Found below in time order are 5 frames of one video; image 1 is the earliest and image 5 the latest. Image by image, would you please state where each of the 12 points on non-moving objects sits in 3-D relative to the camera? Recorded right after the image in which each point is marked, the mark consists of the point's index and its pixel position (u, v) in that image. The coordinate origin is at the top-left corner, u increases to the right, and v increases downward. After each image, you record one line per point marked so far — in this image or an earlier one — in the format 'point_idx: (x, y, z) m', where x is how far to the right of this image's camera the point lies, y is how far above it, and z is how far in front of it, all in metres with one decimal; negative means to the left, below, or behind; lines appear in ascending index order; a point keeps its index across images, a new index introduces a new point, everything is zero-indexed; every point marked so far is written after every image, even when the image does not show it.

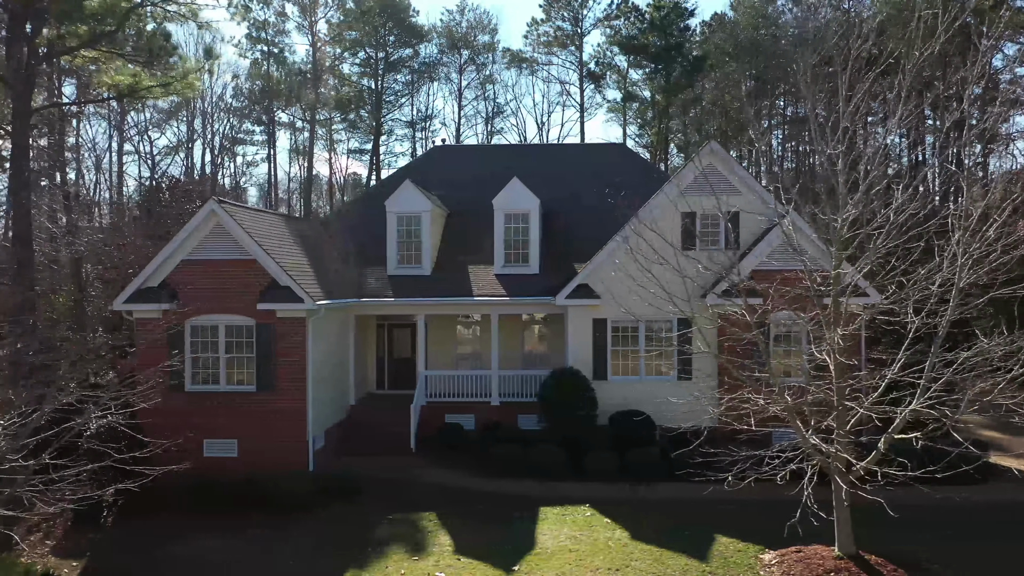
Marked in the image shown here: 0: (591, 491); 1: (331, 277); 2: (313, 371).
0: (+0.9, -2.4, +13.6) m
1: (-2.9, +0.2, +18.2) m
2: (-2.7, -1.2, +16.0) m
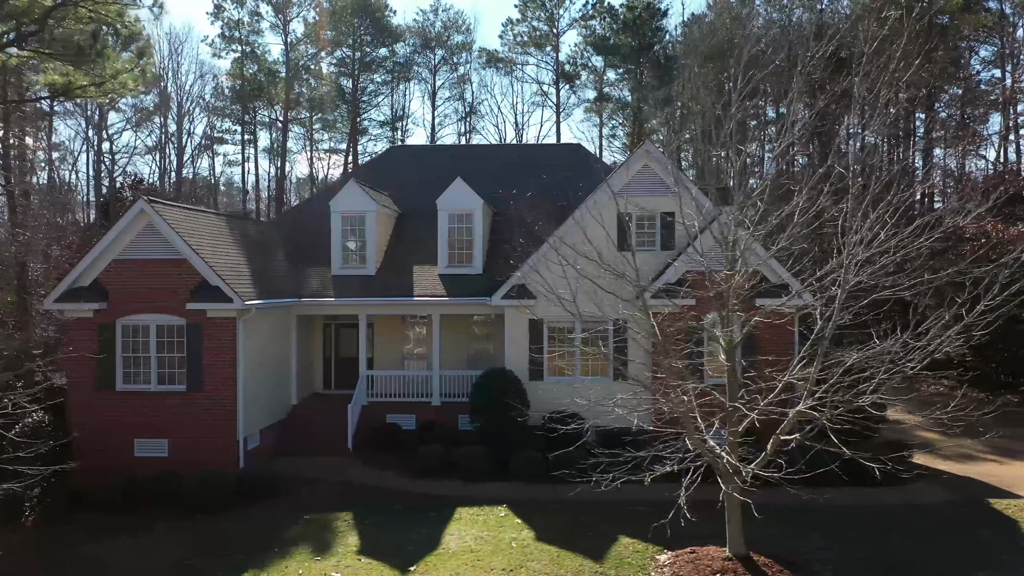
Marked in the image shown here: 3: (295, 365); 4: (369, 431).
0: (0.0, -2.4, +13.6) m
1: (-3.8, +0.2, +18.2) m
2: (-3.7, -1.2, +16.0) m
3: (-3.5, -1.2, +19.0) m
4: (-2.2, -2.2, +18.2) m
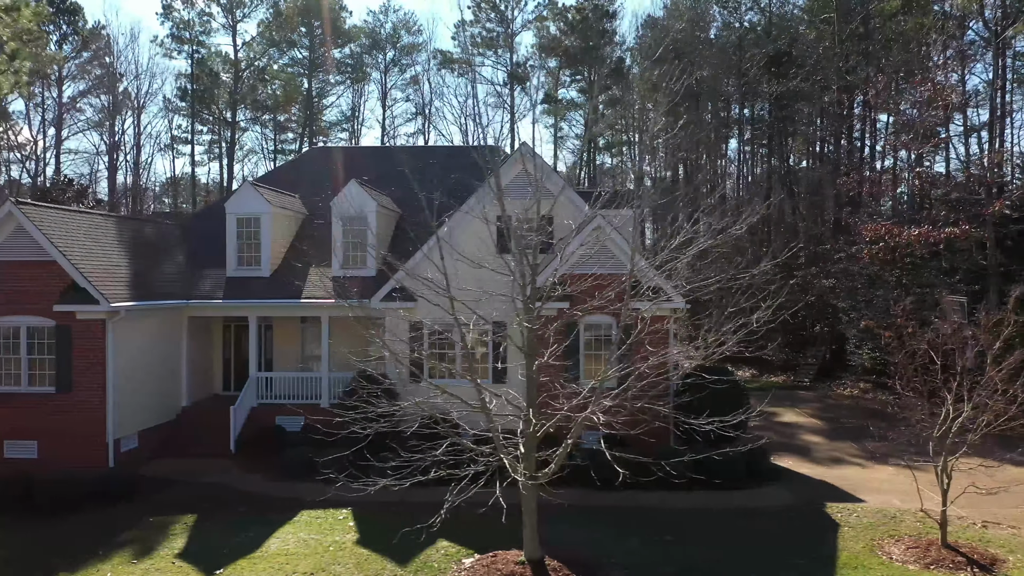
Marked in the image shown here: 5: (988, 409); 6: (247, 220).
0: (-1.8, -2.4, +13.6) m
1: (-5.6, +0.2, +18.2) m
2: (-5.4, -1.2, +16.0) m
3: (-5.3, -1.3, +19.0) m
4: (-4.0, -2.3, +18.2) m
5: (+4.2, -1.1, +10.2) m
6: (-4.5, +1.2, +19.9) m
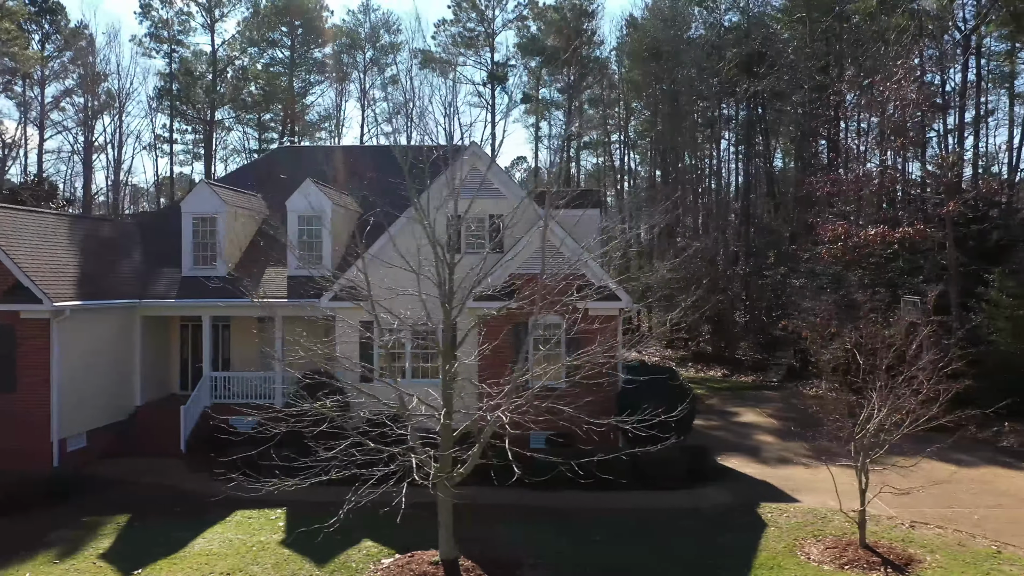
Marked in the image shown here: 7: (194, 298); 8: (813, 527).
0: (-2.5, -2.4, +13.6) m
1: (-6.3, +0.2, +18.2) m
2: (-6.2, -1.2, +15.9) m
3: (-6.1, -1.3, +18.9) m
4: (-4.8, -2.3, +18.2) m
5: (+3.5, -1.1, +10.2) m
6: (-5.3, +1.2, +19.8) m
7: (-5.1, -0.1, +18.6) m
8: (+2.9, -2.3, +11.3) m
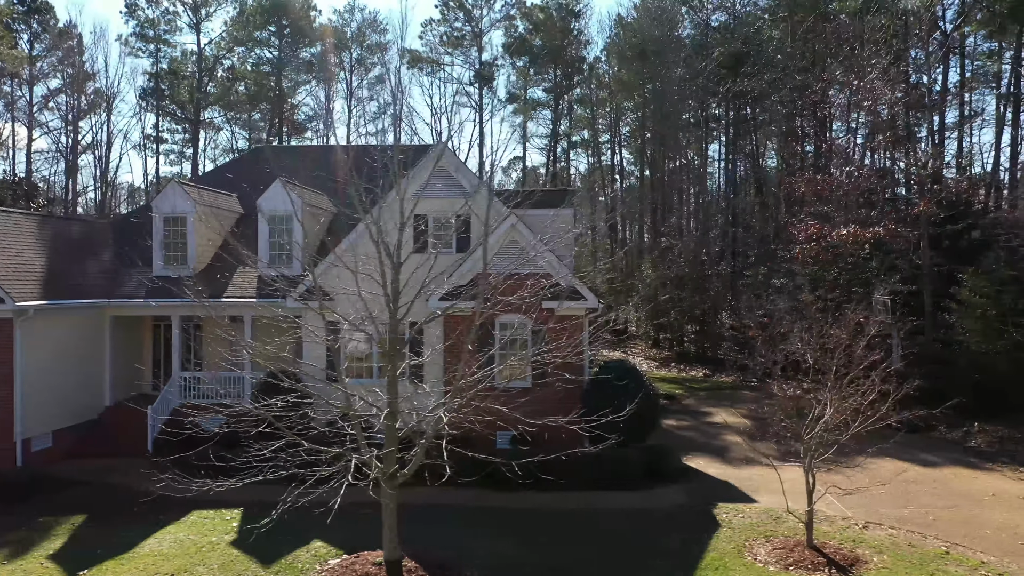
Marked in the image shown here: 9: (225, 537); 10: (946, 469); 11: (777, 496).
0: (-3.0, -2.4, +13.6) m
1: (-6.8, +0.2, +18.1) m
2: (-6.7, -1.2, +15.9) m
3: (-6.5, -1.3, +18.9) m
4: (-5.2, -2.2, +18.1) m
5: (+3.0, -1.1, +10.2) m
6: (-5.7, +1.2, +19.8) m
7: (-5.5, -0.1, +18.5) m
8: (+2.5, -2.3, +11.3) m
9: (-2.8, -2.5, +11.5) m
10: (+5.4, -2.3, +14.5) m
11: (+3.0, -2.3, +13.1) m
